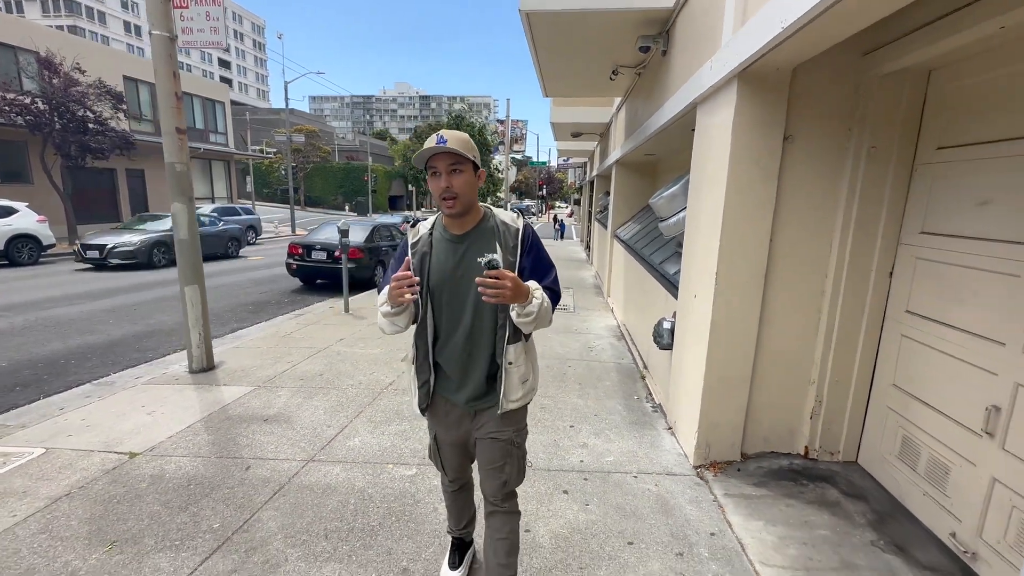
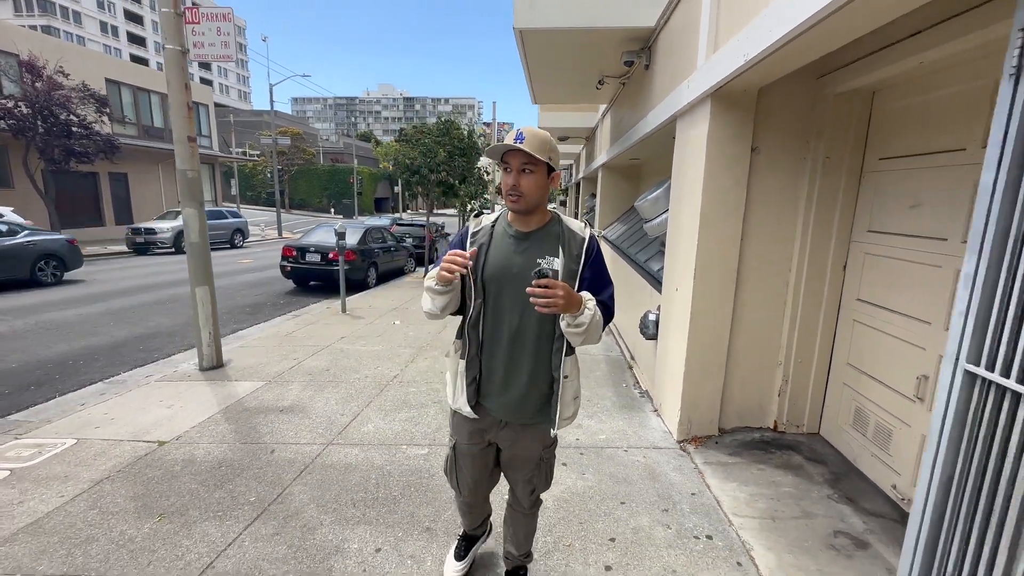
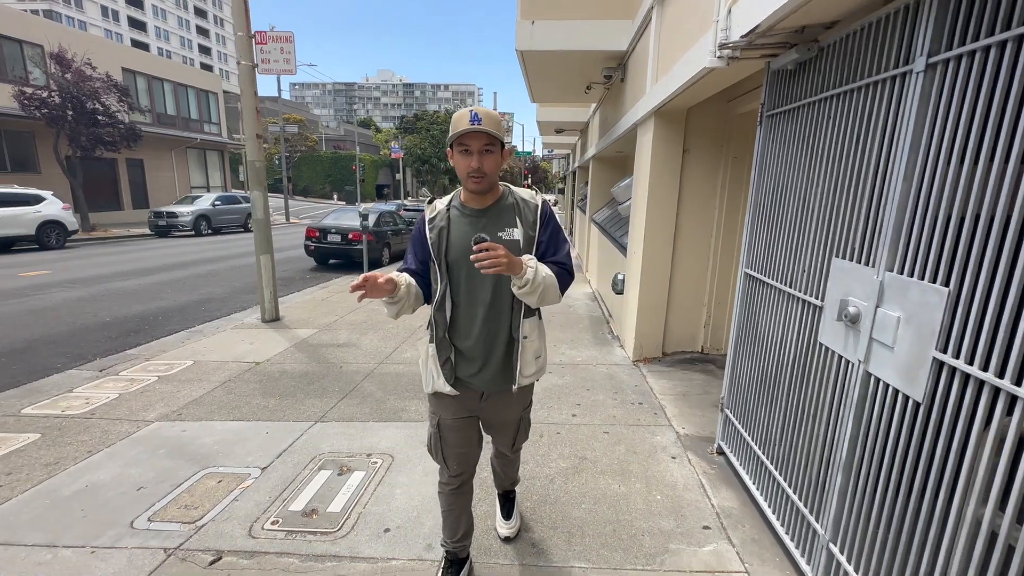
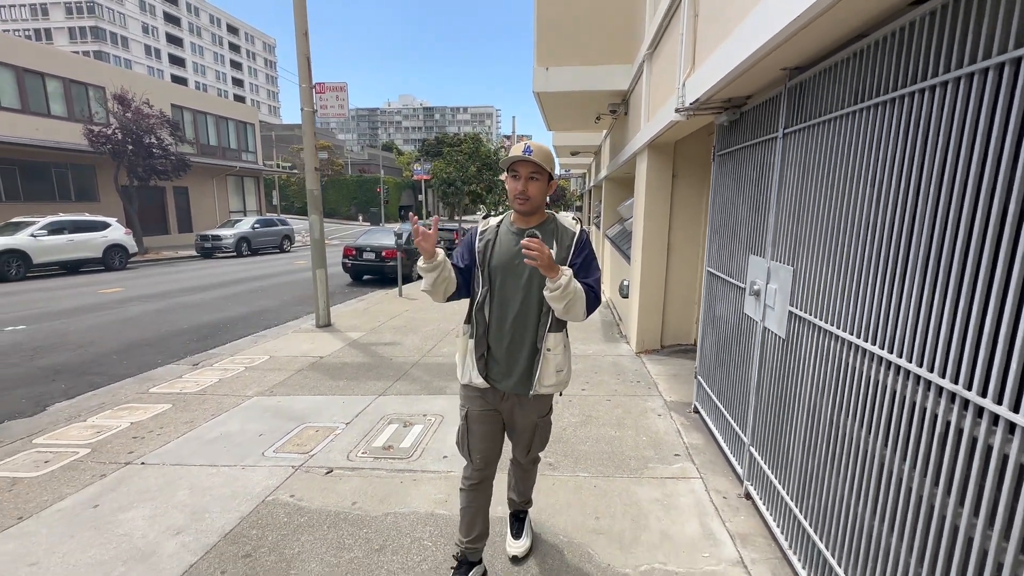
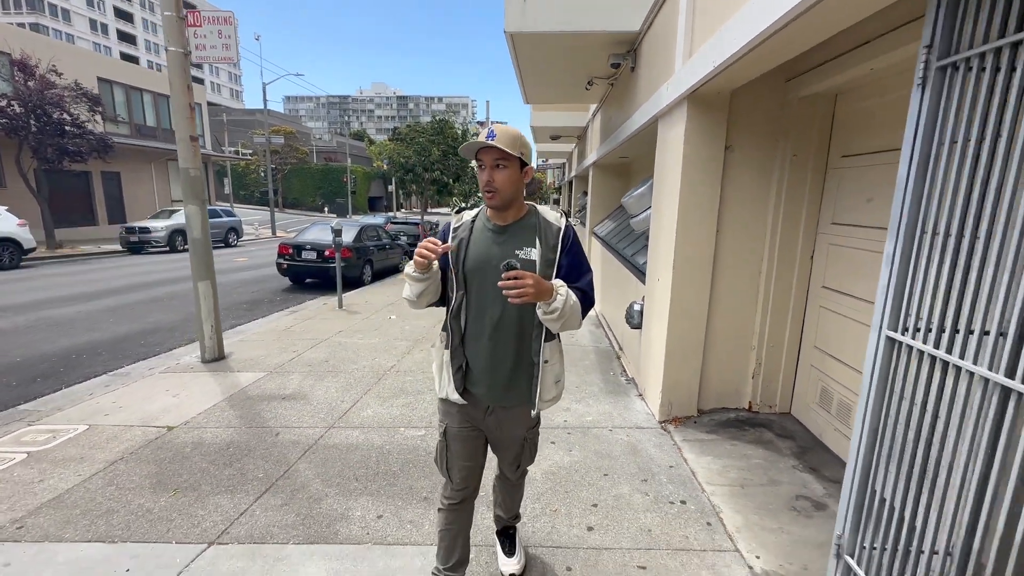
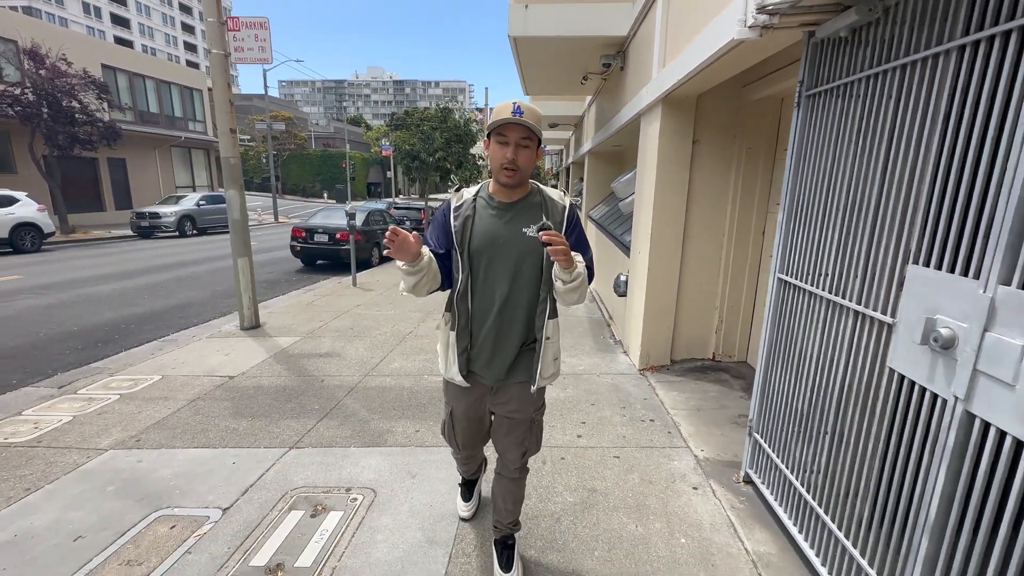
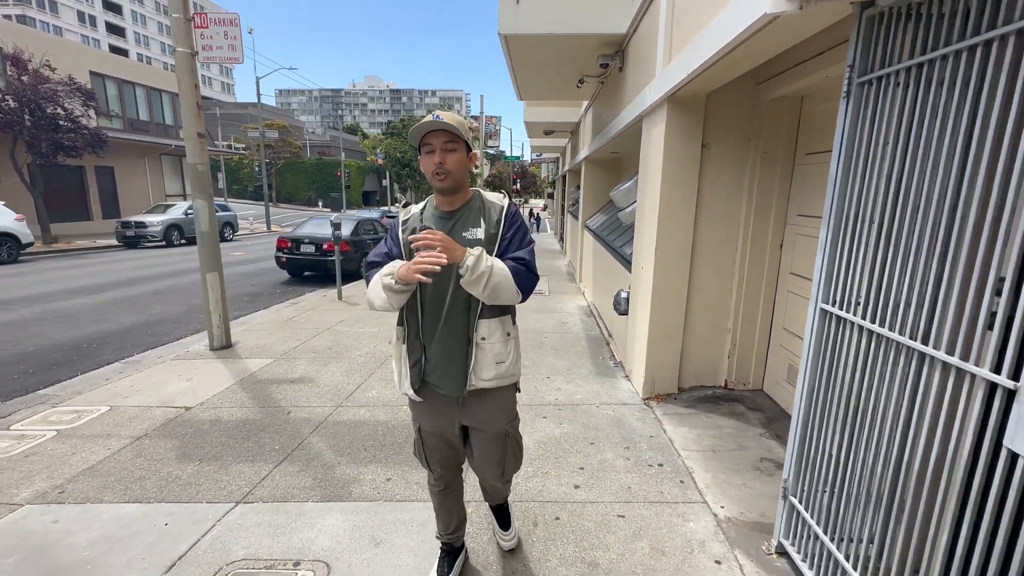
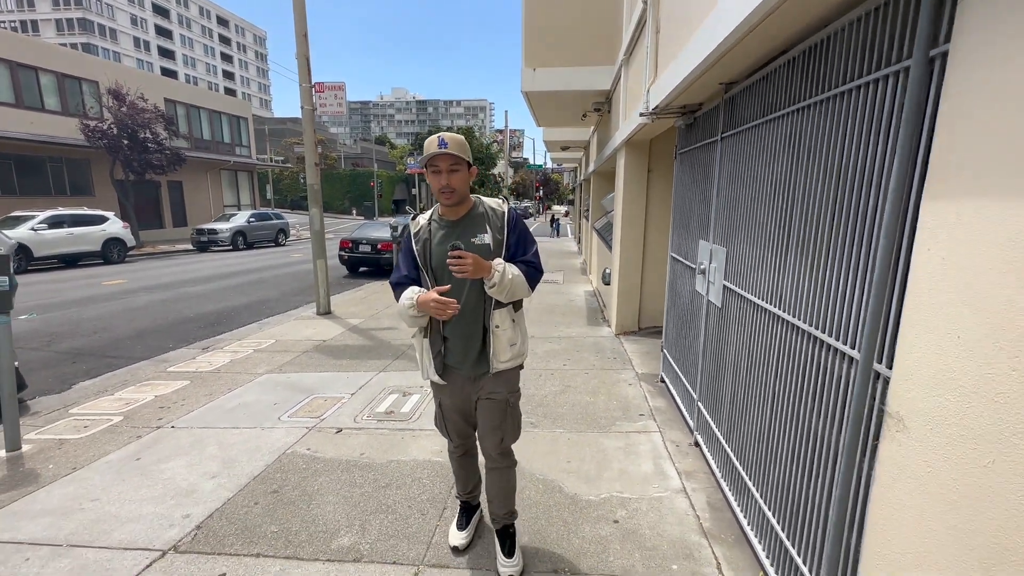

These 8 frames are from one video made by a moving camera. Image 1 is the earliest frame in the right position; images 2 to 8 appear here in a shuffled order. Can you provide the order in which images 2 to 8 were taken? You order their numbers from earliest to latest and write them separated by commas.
2, 5, 7, 6, 3, 4, 8
